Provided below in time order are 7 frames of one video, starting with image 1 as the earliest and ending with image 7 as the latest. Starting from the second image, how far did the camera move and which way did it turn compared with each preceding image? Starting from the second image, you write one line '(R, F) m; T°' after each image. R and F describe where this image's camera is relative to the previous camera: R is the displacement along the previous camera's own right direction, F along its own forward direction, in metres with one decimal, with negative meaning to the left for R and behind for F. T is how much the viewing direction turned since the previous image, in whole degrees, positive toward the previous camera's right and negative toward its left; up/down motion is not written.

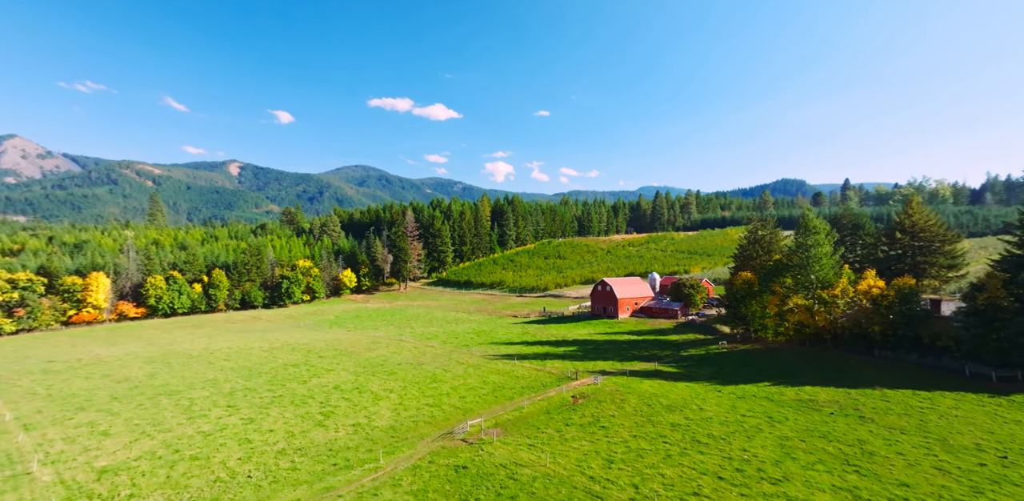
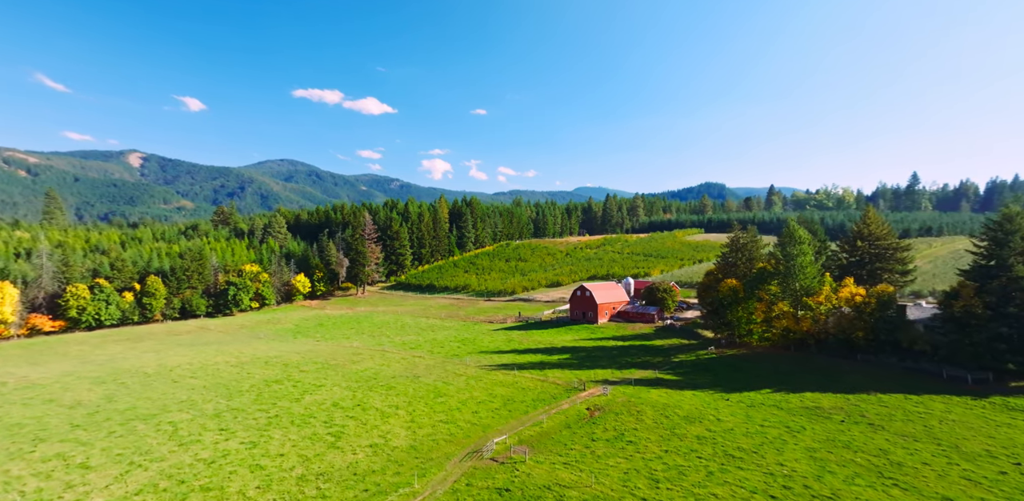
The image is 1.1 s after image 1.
(-3.3, +0.5) m; +5°
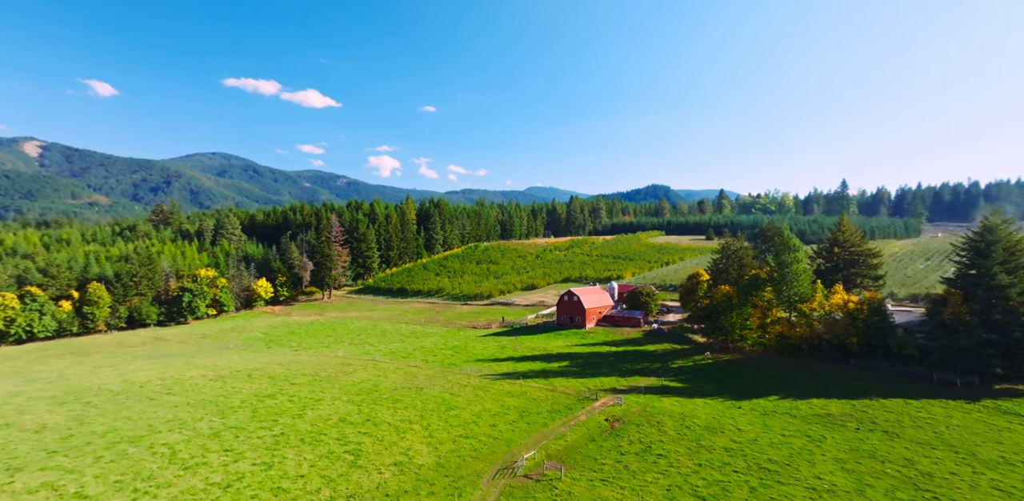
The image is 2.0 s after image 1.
(-3.0, +0.4) m; +4°
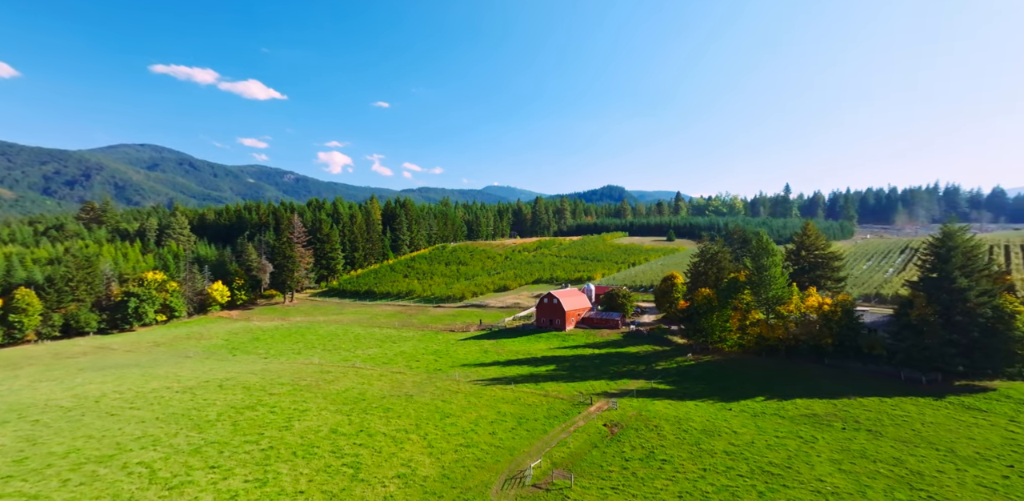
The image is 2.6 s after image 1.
(-1.8, +0.2) m; +4°
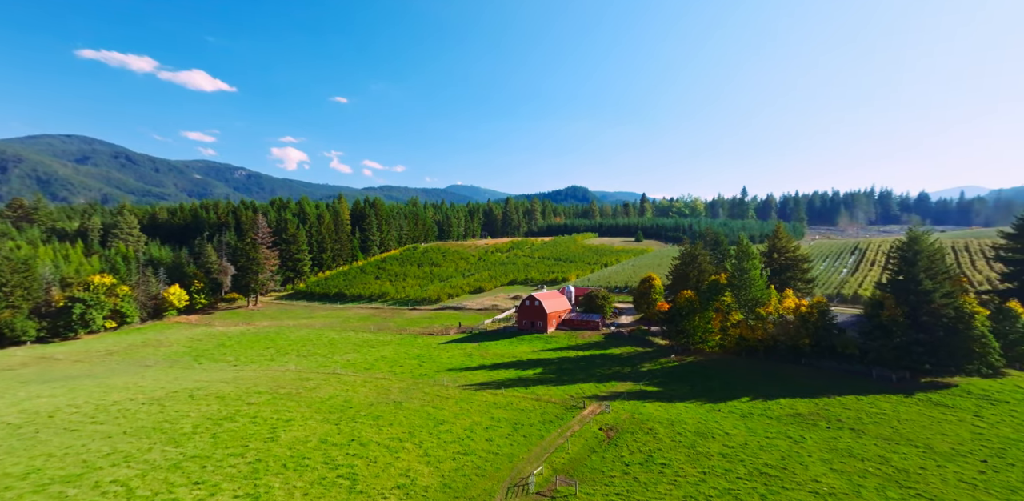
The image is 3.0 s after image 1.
(-1.4, +0.2) m; +3°
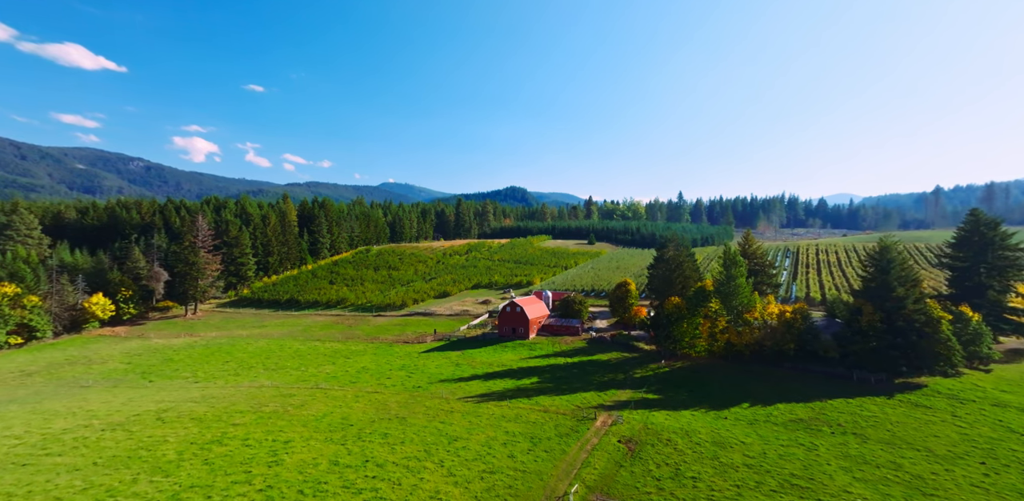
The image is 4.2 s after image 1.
(-3.7, +0.5) m; +5°
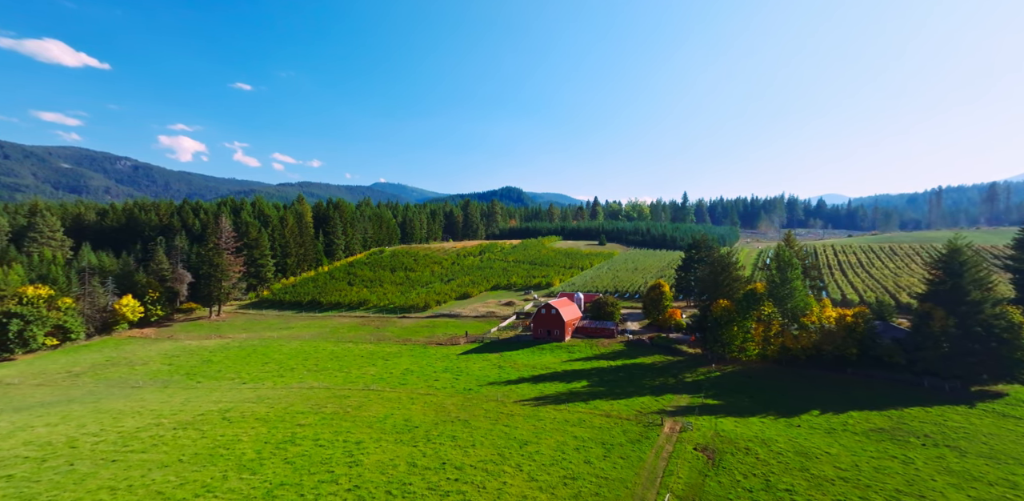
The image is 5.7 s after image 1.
(-3.7, +0.2) m; -2°
